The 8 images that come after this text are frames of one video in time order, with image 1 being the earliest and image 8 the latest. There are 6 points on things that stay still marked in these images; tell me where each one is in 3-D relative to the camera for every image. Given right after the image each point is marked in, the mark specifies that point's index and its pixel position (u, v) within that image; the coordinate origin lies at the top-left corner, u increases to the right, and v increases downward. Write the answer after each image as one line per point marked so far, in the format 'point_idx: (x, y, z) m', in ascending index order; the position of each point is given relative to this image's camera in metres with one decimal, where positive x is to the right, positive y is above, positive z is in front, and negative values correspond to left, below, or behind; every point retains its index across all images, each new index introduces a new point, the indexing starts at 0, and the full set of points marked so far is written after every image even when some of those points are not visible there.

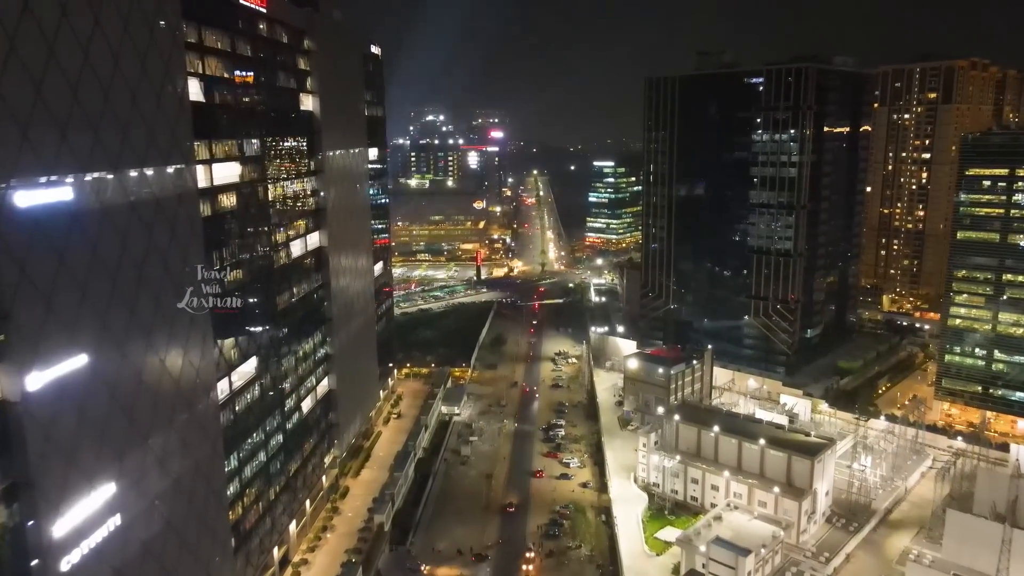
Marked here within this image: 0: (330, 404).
0: (-4.2, -2.7, +17.4) m
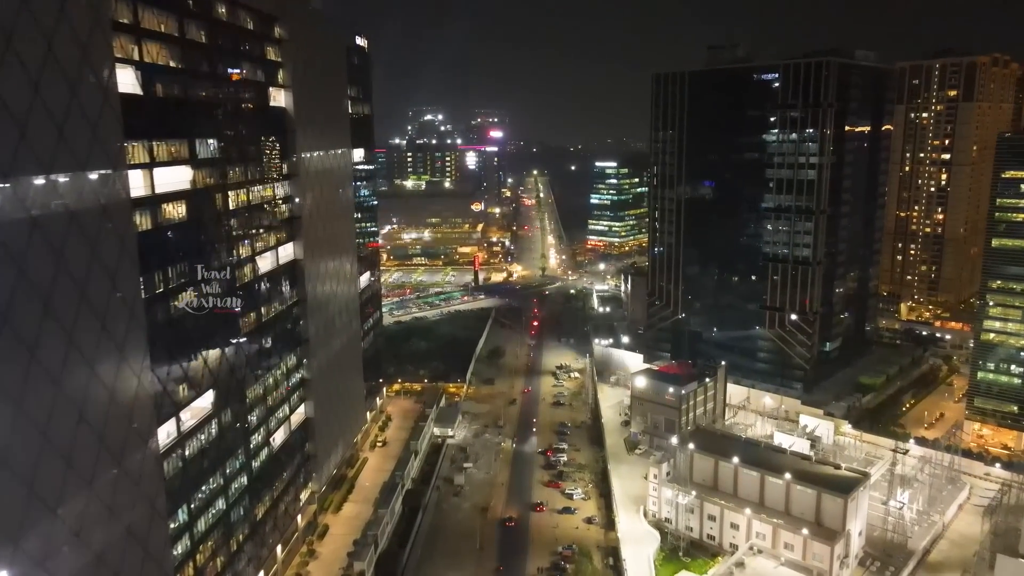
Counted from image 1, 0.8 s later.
0: (-4.3, -3.1, +15.6) m
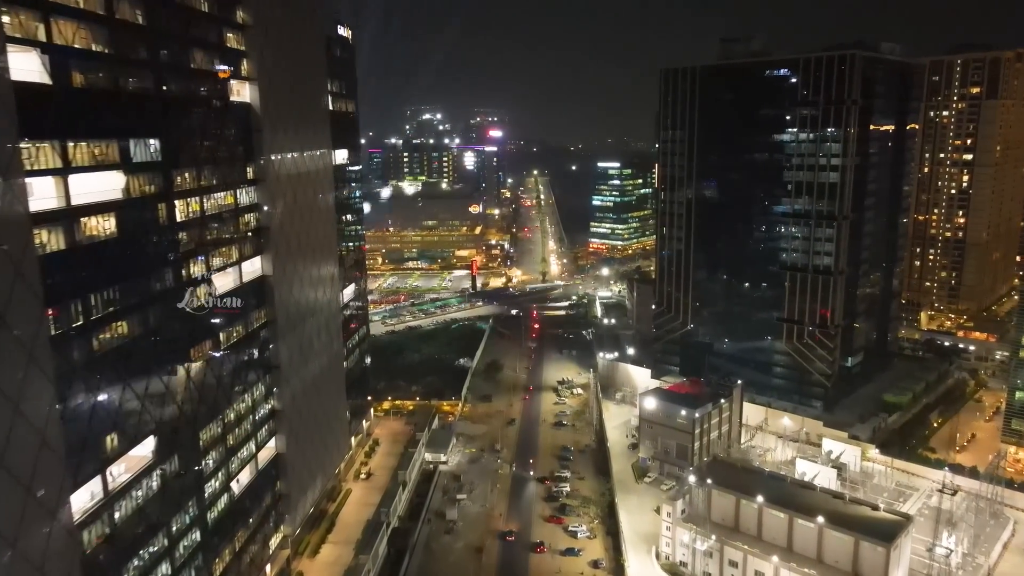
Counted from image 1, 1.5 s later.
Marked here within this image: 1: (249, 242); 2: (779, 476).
0: (-4.4, -3.4, +13.9) m
1: (-4.5, +0.8, +12.6) m
2: (+5.6, -3.9, +15.4) m
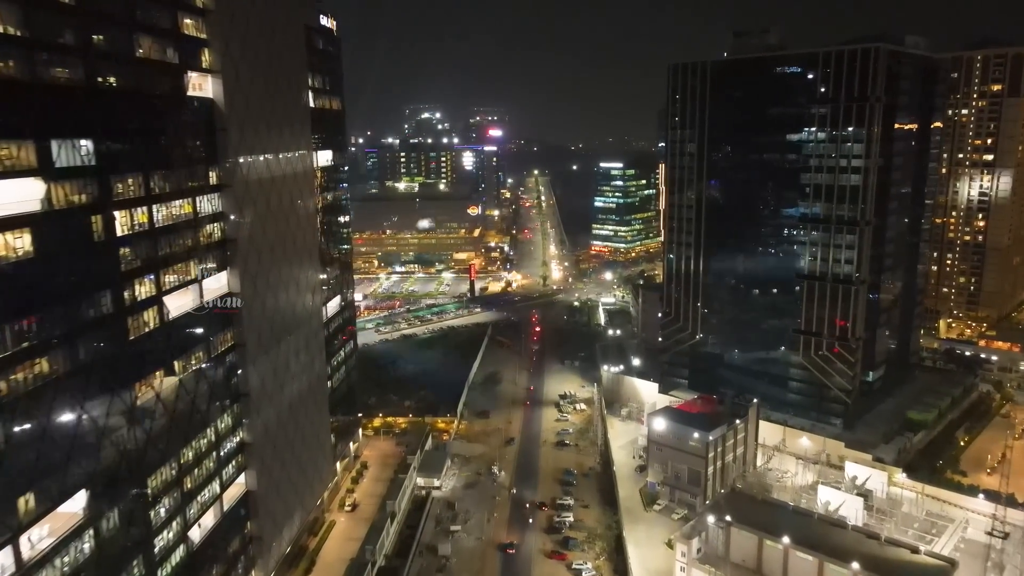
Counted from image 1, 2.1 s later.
0: (-4.4, -3.7, +12.4) m
1: (-4.5, +0.5, +11.2) m
2: (+5.5, -4.2, +14.0) m
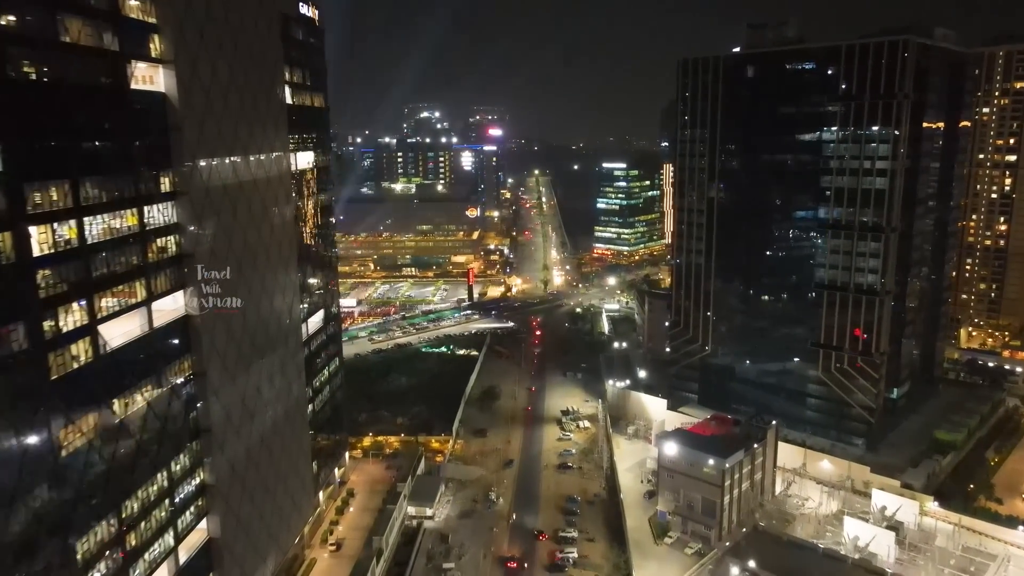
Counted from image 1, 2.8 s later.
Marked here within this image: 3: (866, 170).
0: (-4.4, -4.0, +10.9) m
1: (-4.5, +0.2, +9.7) m
2: (+5.5, -4.5, +12.5) m
3: (+9.3, +3.1, +19.6) m
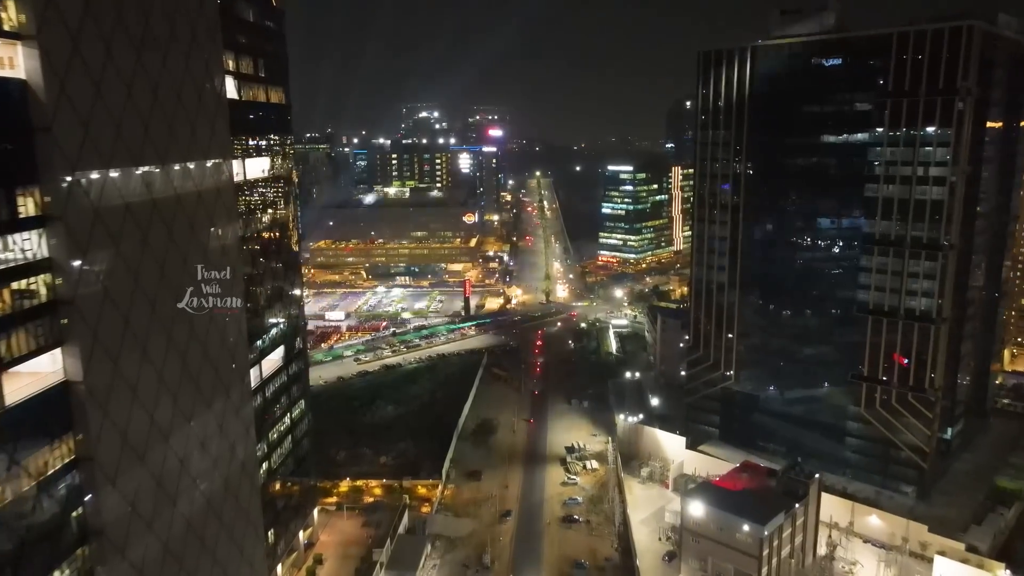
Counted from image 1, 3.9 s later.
0: (-4.5, -4.6, +8.3) m
1: (-4.6, -0.4, +7.1) m
2: (+5.4, -5.1, +9.9) m
3: (+9.3, +2.5, +17.0) m
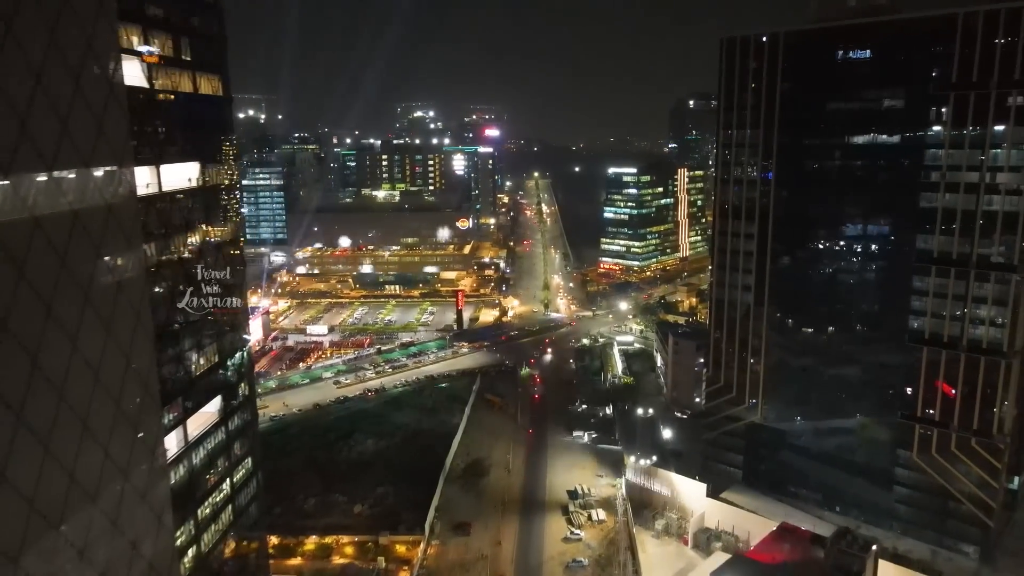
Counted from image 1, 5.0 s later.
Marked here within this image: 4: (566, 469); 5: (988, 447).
0: (-4.6, -5.1, +5.7) m
1: (-4.7, -0.9, +4.5) m
2: (+5.3, -5.6, +7.3) m
3: (+9.2, +2.0, +14.4) m
4: (+1.5, -4.7, +19.5) m
5: (+9.6, -3.2, +15.0) m
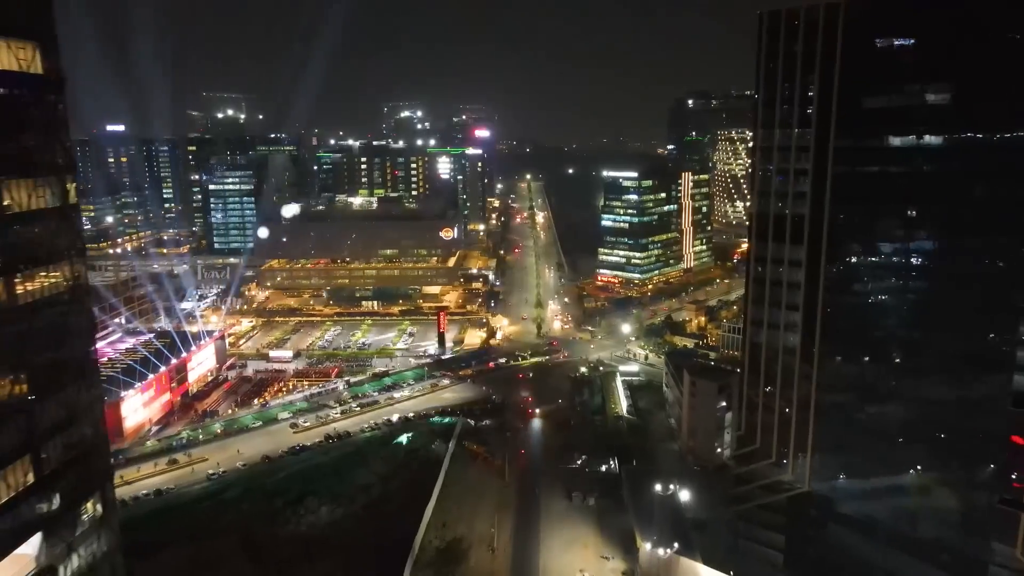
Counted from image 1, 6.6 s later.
0: (-4.8, -5.9, +1.9) m
1: (-4.9, -1.7, +0.7) m
2: (+5.1, -6.4, +3.6) m
3: (+8.9, +1.2, +10.7) m
4: (+1.2, -5.5, +15.8) m
5: (+9.3, -3.9, +11.4) m
